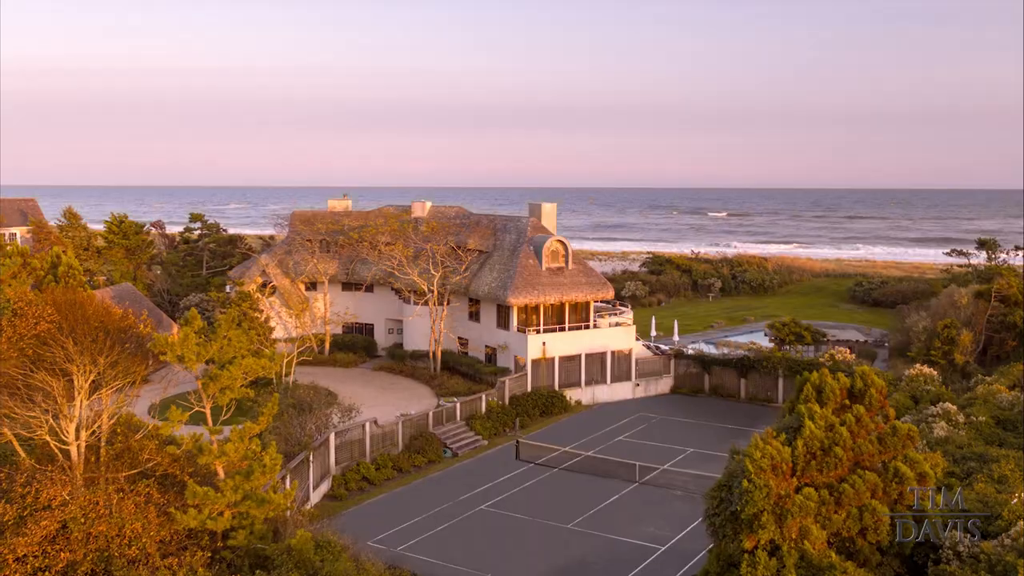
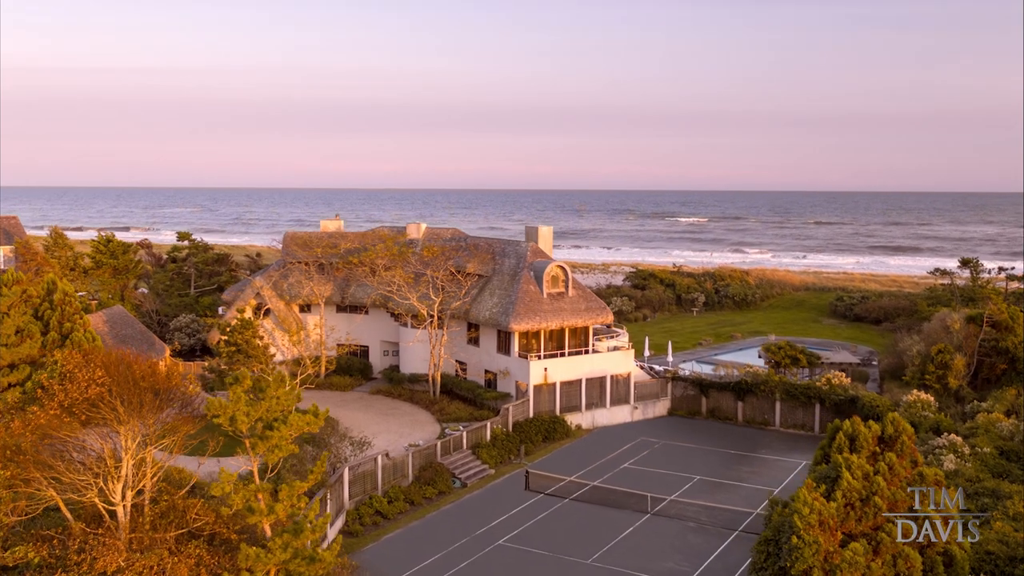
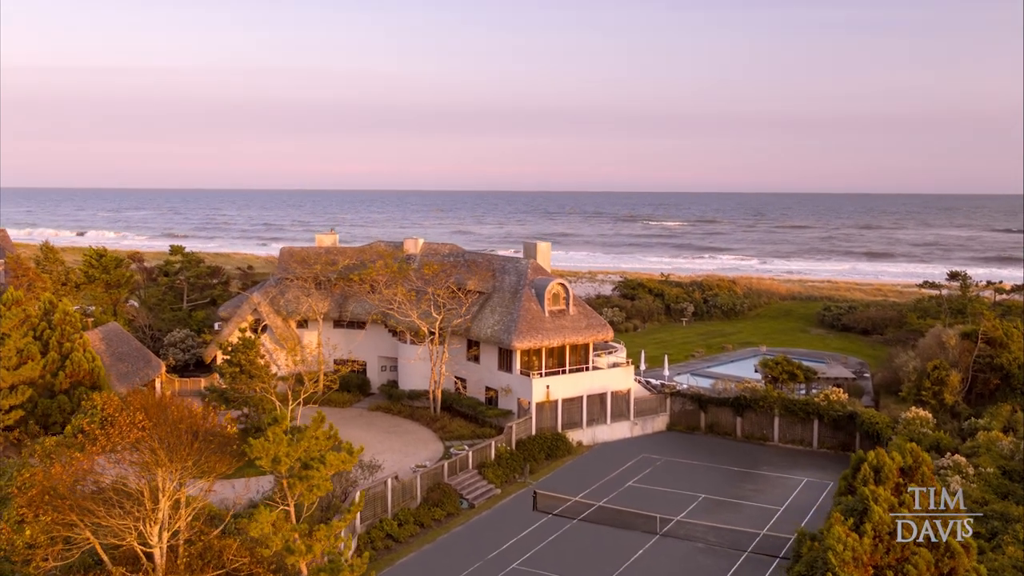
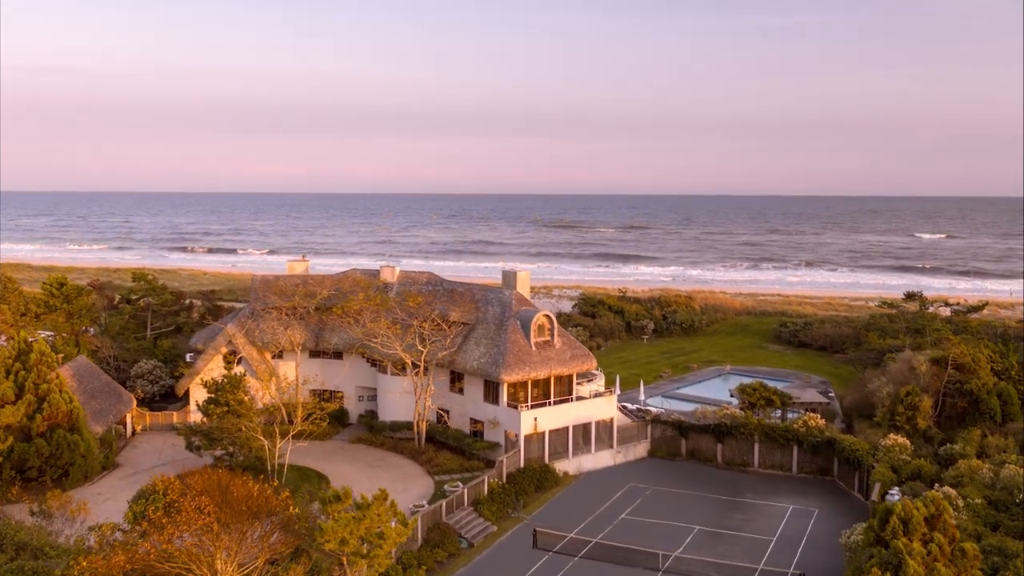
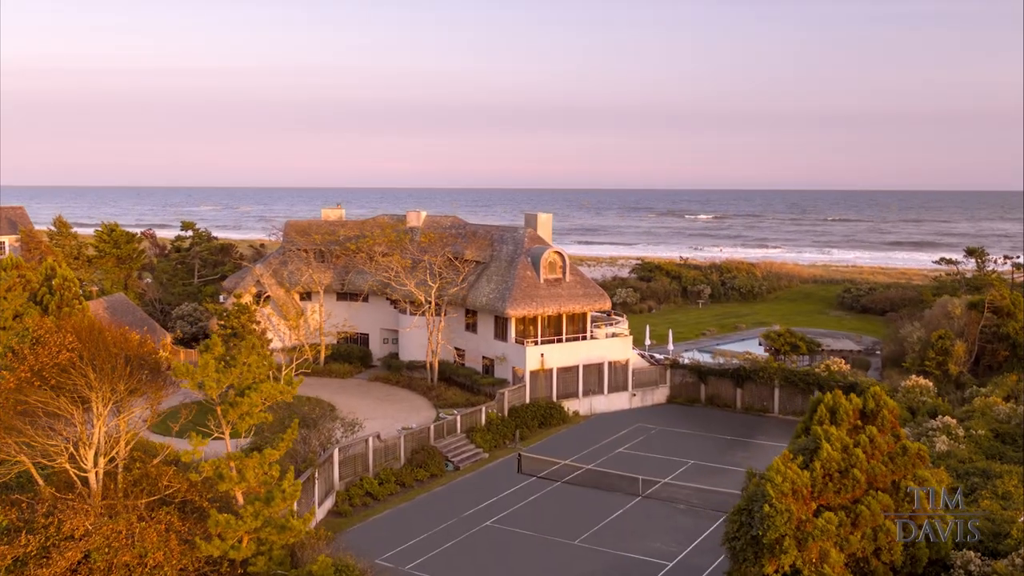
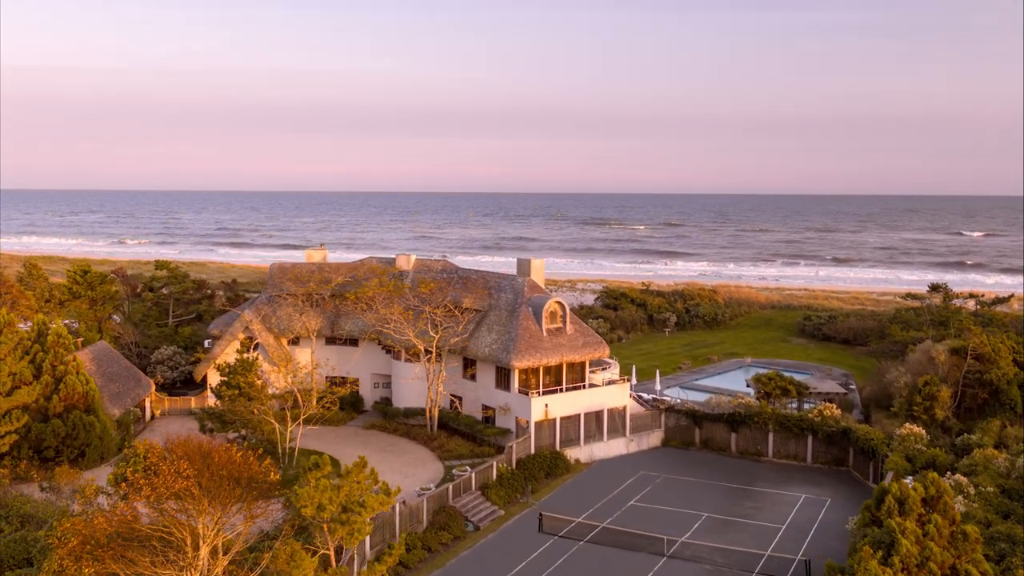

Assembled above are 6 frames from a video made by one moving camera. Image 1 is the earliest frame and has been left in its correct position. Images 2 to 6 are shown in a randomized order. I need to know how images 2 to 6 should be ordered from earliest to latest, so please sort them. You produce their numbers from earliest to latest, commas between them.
5, 2, 3, 6, 4
